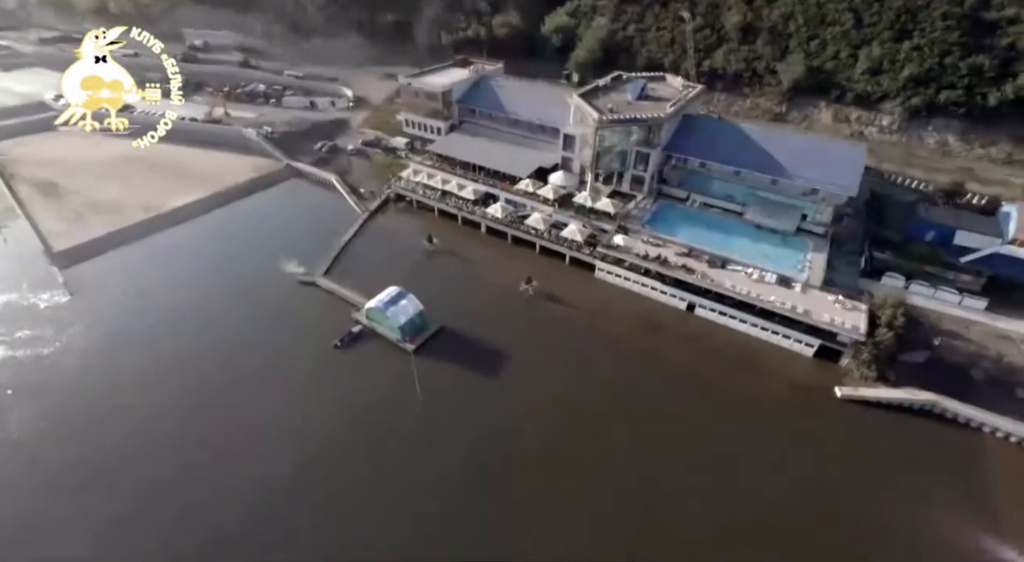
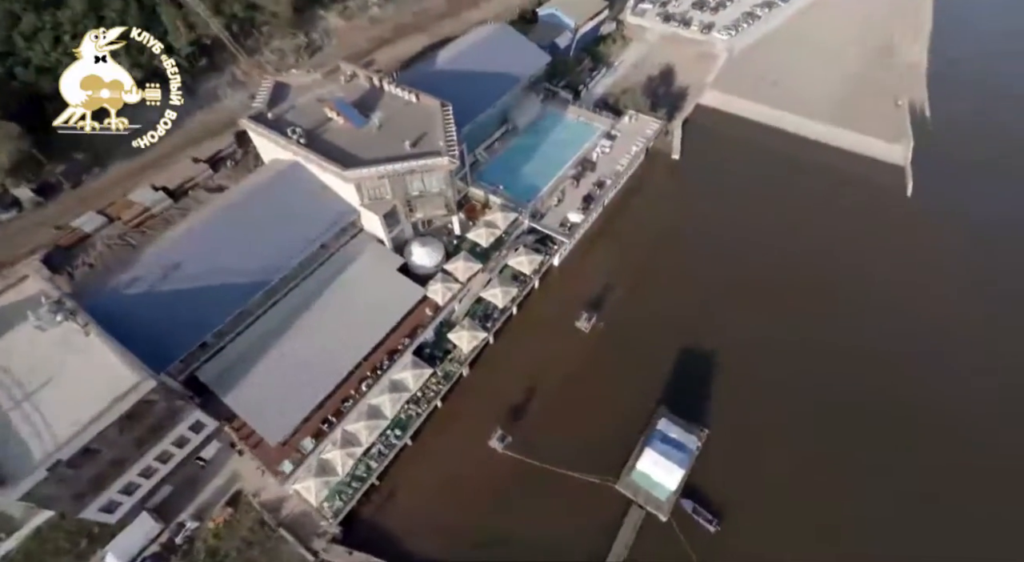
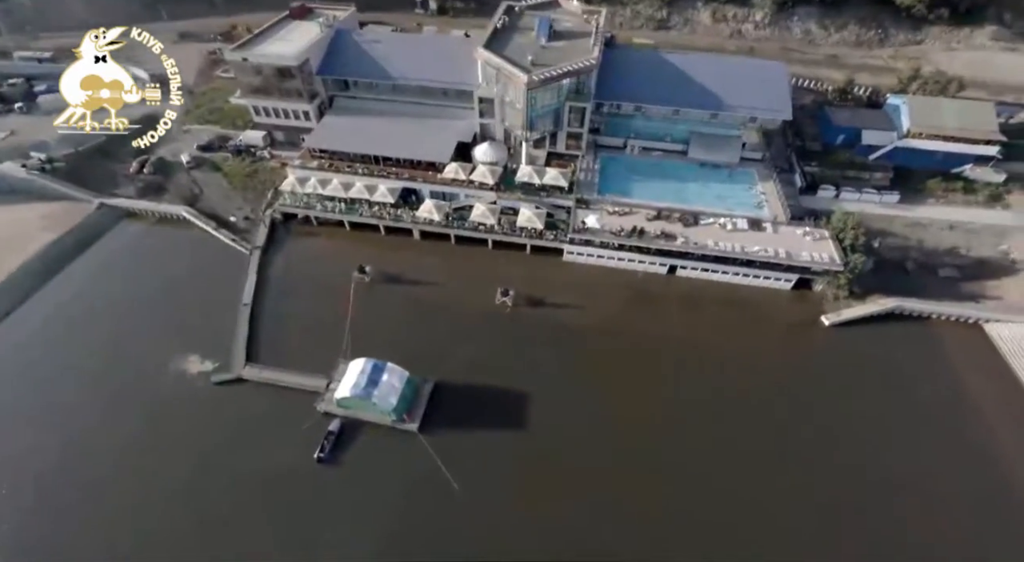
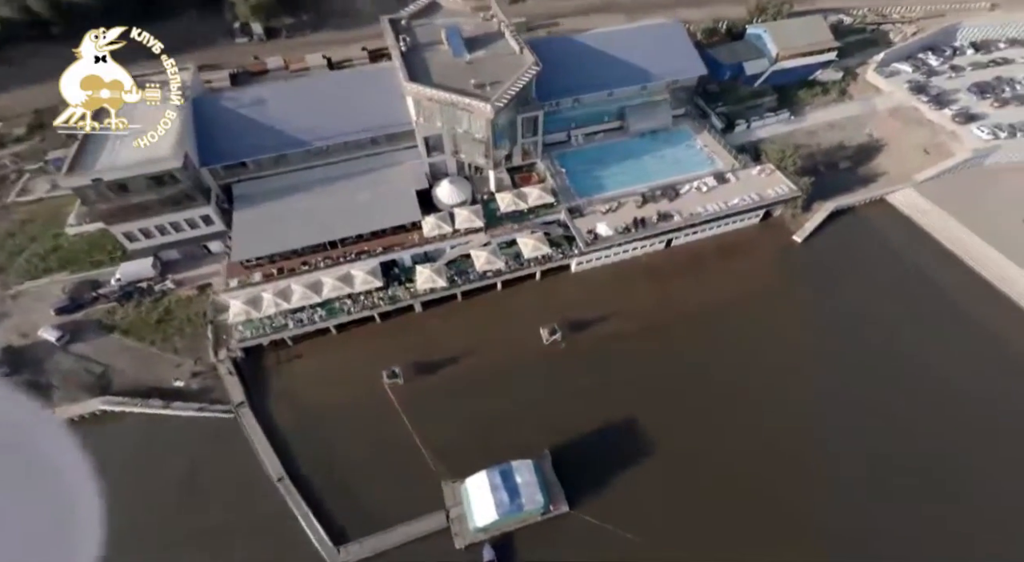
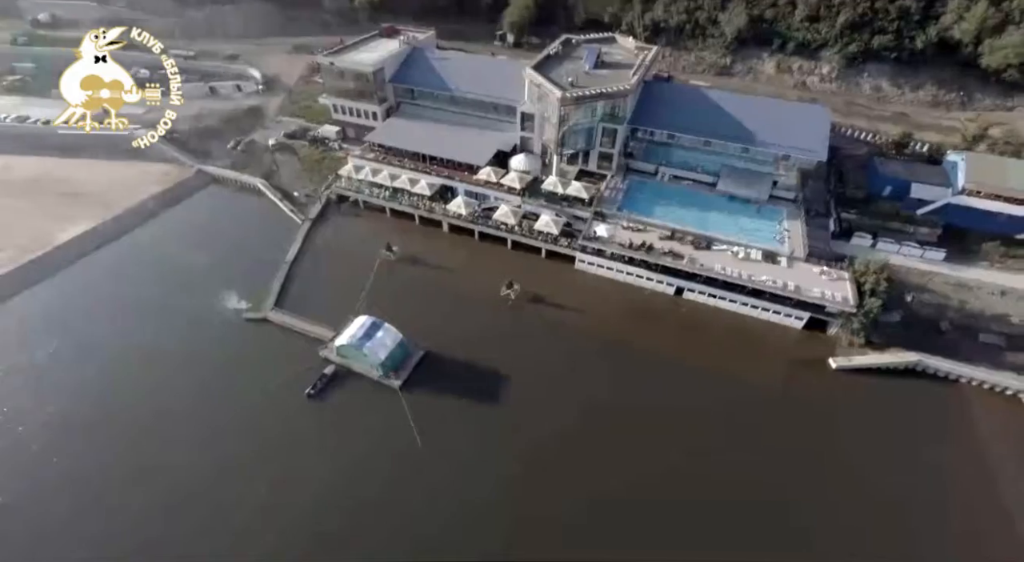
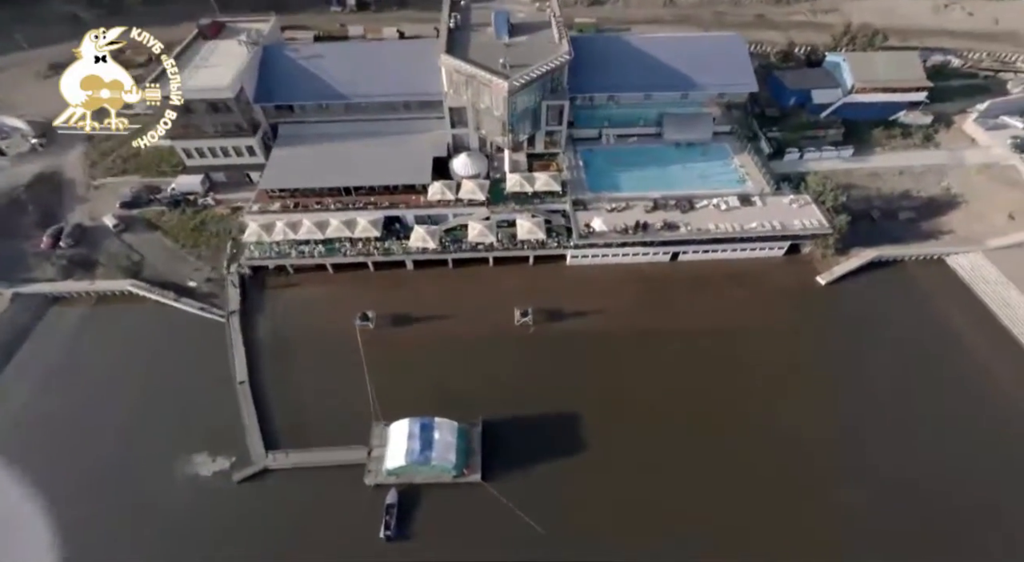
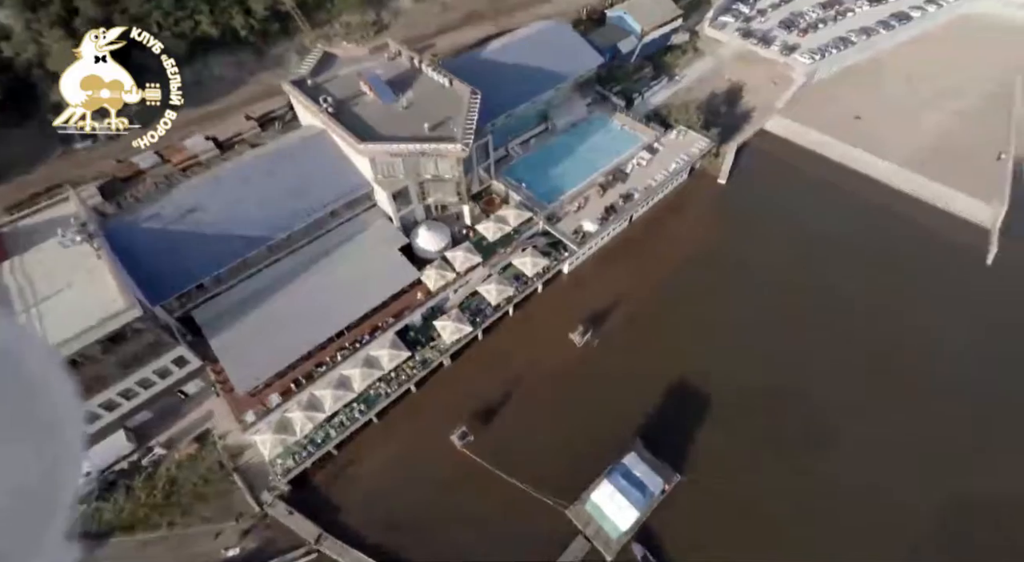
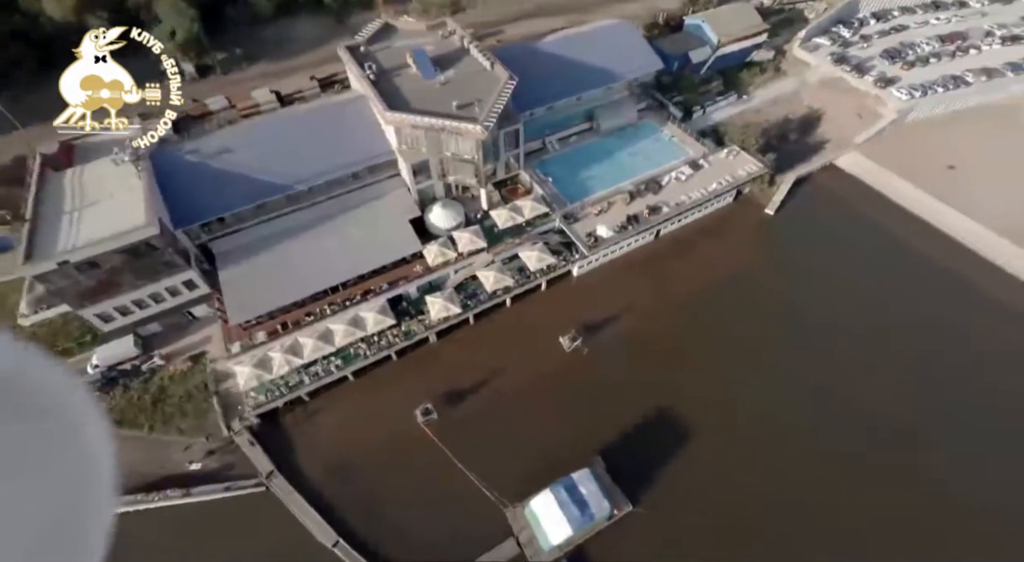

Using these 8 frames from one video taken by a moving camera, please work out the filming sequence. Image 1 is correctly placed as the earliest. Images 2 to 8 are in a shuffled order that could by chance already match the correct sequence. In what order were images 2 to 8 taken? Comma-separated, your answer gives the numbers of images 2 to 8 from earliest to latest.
5, 3, 6, 4, 8, 7, 2
